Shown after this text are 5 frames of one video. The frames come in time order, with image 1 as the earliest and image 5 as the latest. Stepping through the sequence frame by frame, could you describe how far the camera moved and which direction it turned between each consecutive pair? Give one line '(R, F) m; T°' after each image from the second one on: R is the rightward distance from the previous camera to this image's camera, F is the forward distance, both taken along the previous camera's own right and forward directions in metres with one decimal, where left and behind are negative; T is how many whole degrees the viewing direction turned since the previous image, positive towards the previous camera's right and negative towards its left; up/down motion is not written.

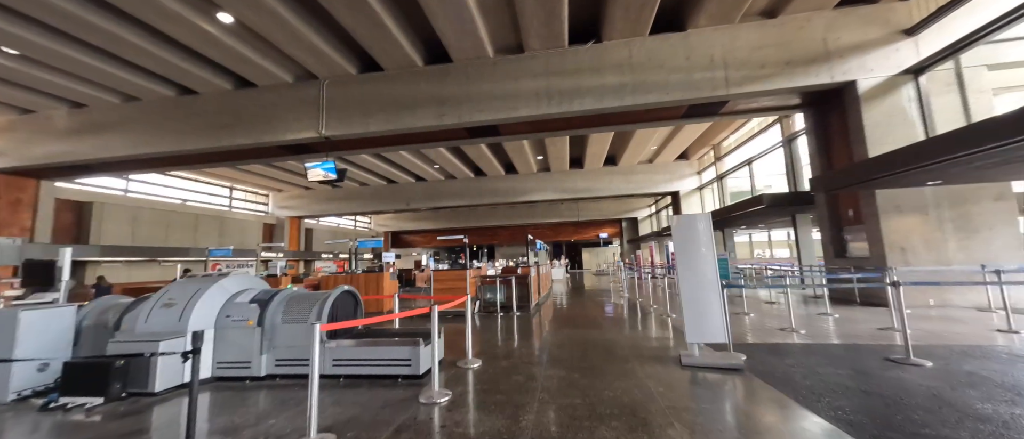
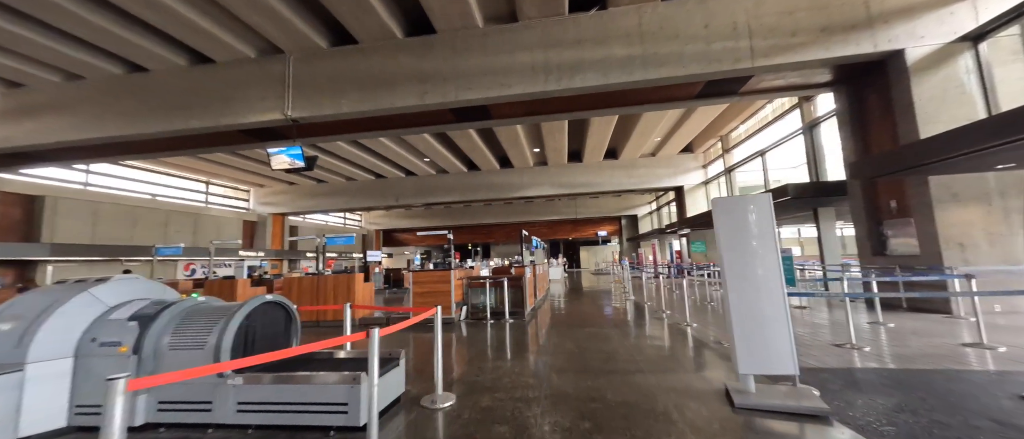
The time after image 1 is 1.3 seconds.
(+0.1, +0.8) m; +1°
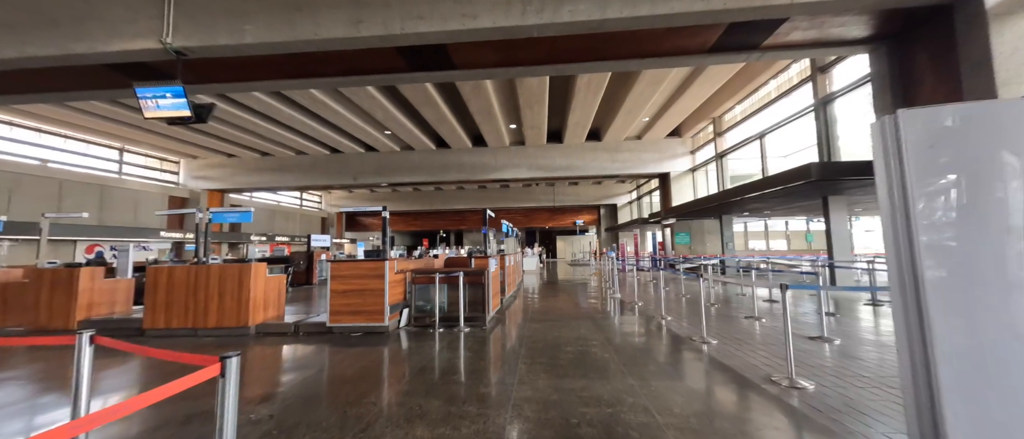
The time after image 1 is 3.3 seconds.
(+0.2, +1.3) m; +4°
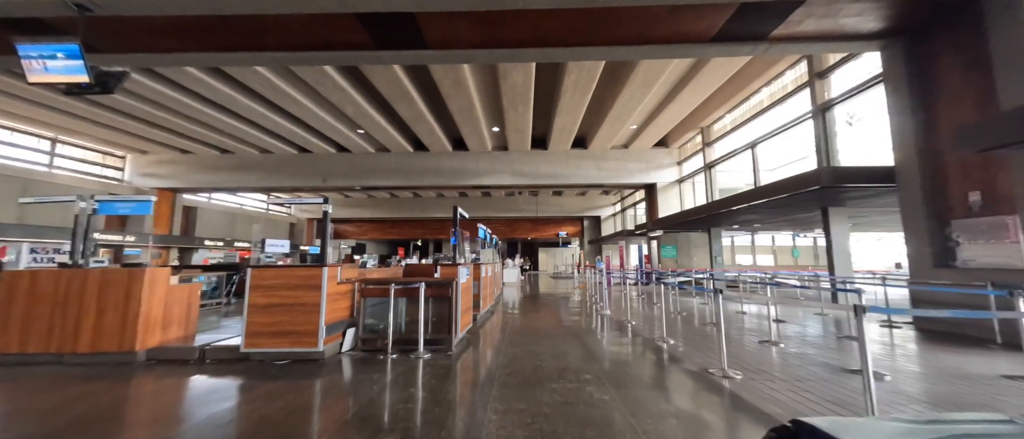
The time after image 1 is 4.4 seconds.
(+0.1, +0.7) m; +3°
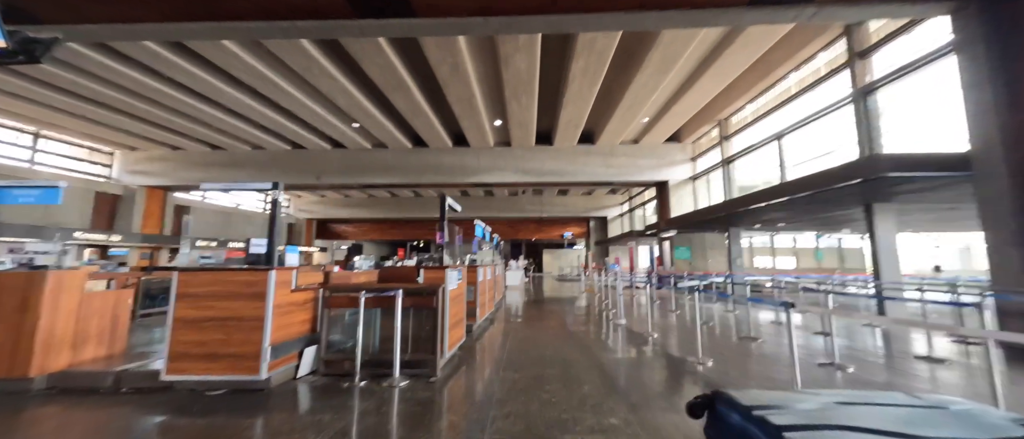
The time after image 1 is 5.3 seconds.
(0.0, +0.6) m; -1°
